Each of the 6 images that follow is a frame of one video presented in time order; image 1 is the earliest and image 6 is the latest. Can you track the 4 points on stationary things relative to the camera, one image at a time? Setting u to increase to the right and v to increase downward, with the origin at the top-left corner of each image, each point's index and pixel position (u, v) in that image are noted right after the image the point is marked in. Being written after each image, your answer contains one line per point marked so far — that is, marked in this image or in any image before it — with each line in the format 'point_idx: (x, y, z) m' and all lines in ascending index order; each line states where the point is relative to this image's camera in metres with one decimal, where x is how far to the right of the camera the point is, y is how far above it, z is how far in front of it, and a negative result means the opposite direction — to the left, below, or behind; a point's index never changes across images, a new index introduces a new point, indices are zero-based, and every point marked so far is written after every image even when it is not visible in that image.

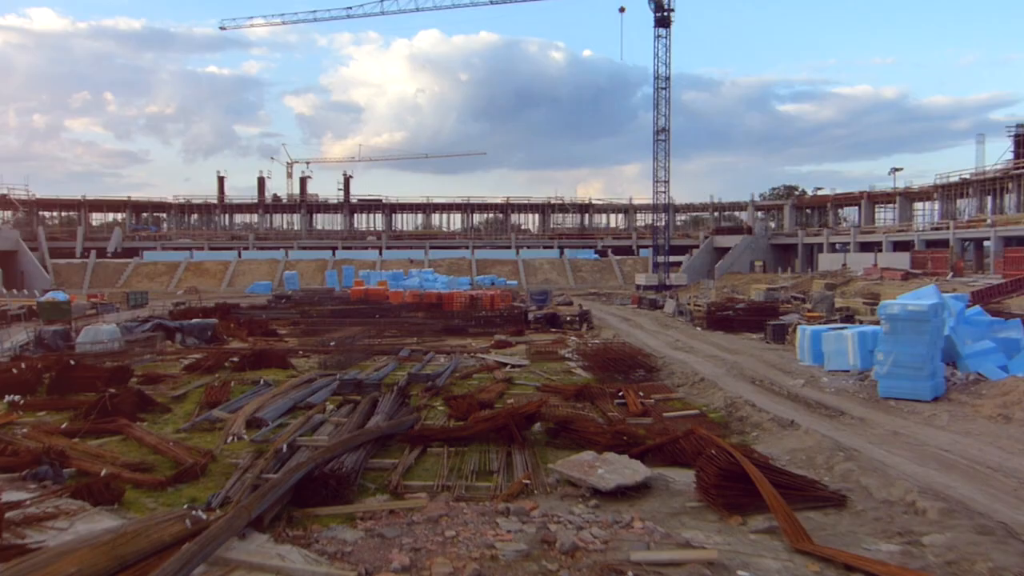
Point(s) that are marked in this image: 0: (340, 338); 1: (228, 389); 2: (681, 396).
0: (-5.2, -1.6, +18.8) m
1: (-5.7, -2.0, +12.3) m
2: (+3.3, -2.1, +12.1) m
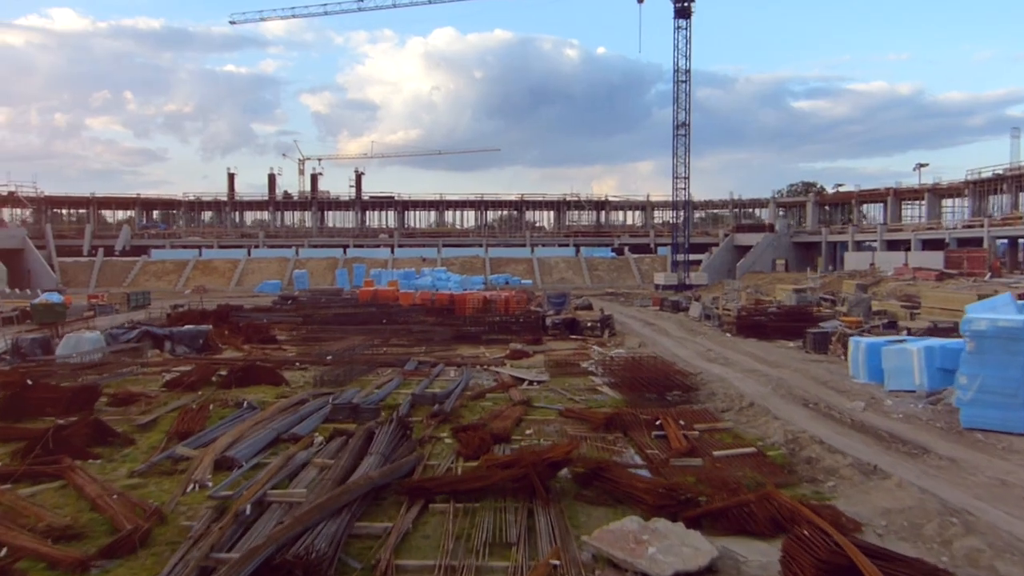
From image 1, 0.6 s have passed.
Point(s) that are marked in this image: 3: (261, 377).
0: (-4.7, -1.7, +17.2) m
1: (-5.3, -2.2, +10.7) m
2: (+3.6, -2.3, +10.3) m
3: (-5.6, -2.0, +13.7) m
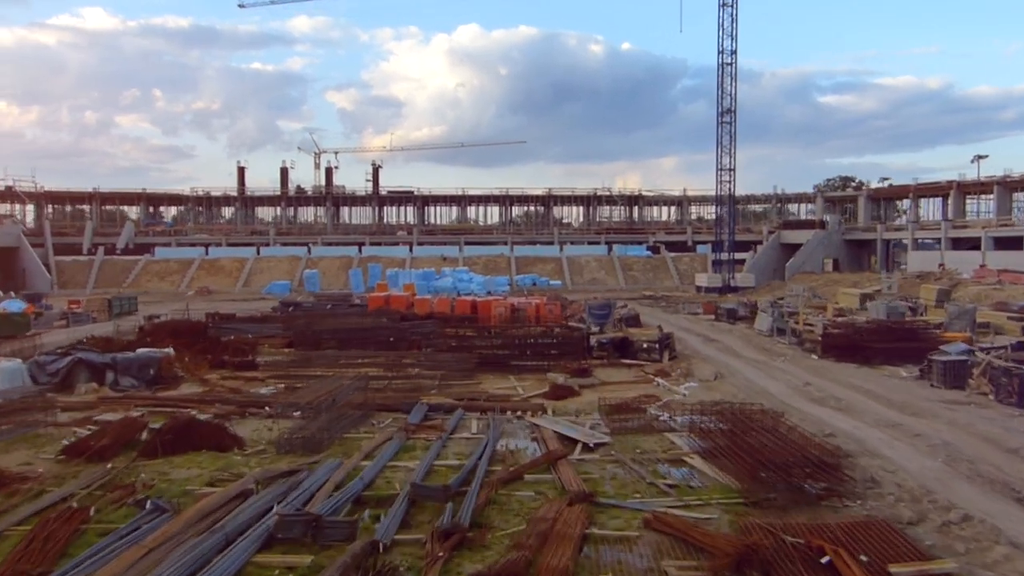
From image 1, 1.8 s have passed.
0: (-3.9, -2.1, +13.2) m
1: (-4.7, -2.6, +6.7) m
2: (+4.3, -2.7, +6.0) m
3: (-4.9, -2.4, +9.7) m
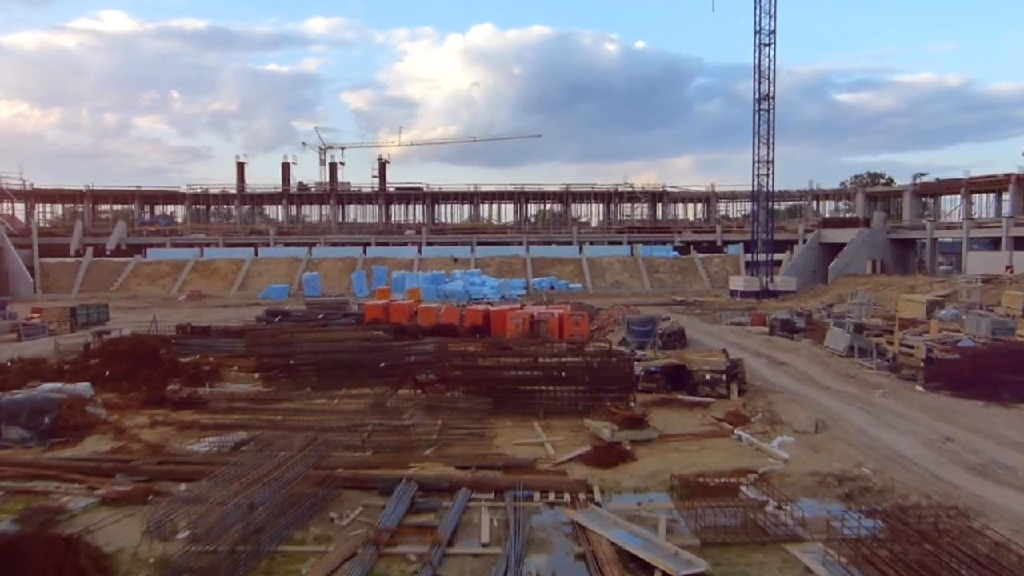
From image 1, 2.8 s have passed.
0: (-3.5, -2.4, +9.4) m
1: (-4.4, -2.9, +2.9) m
2: (+4.5, -3.0, +2.0) m
3: (-4.5, -2.7, +5.9) m
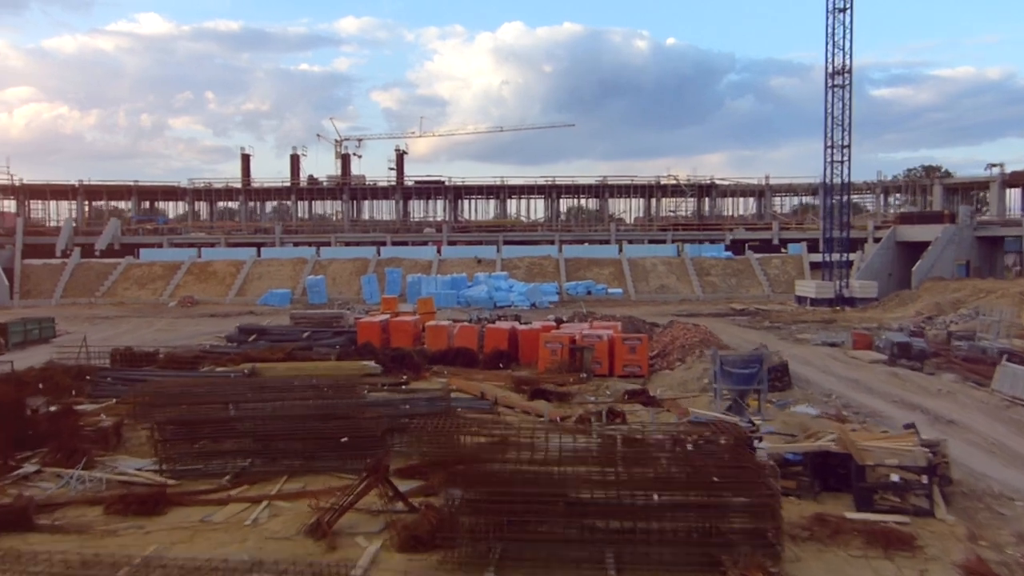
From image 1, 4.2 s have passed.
0: (-3.1, -2.8, +4.0) m
1: (-4.4, -3.3, -2.4) m
2: (+4.5, -3.5, -3.8) m
3: (-4.4, -3.1, +0.5) m
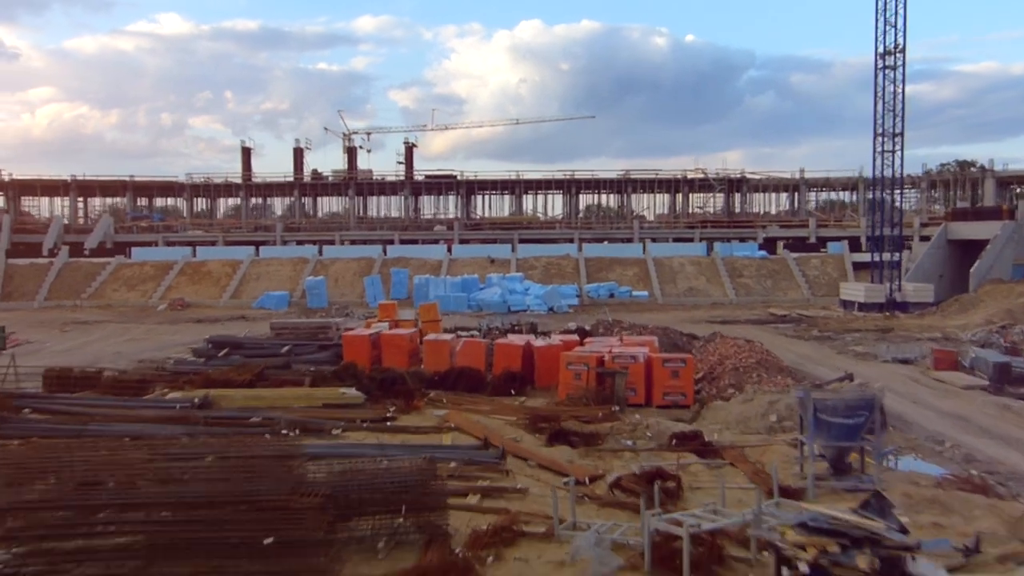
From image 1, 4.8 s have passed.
0: (-3.2, -3.0, +0.9) m
1: (-4.6, -3.6, -5.5) m
2: (+4.2, -3.8, -7.1) m
3: (-4.5, -3.4, -2.5) m
